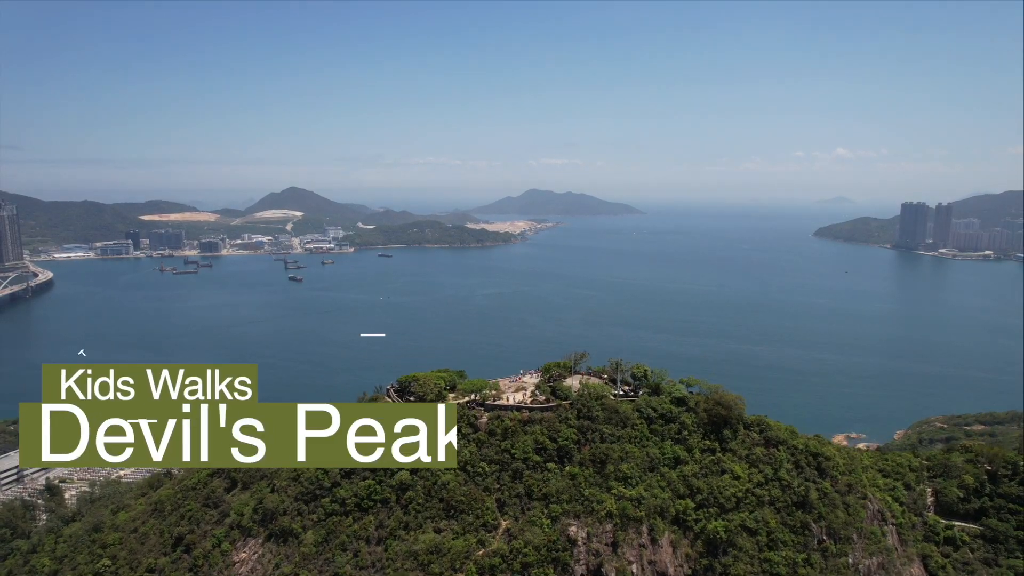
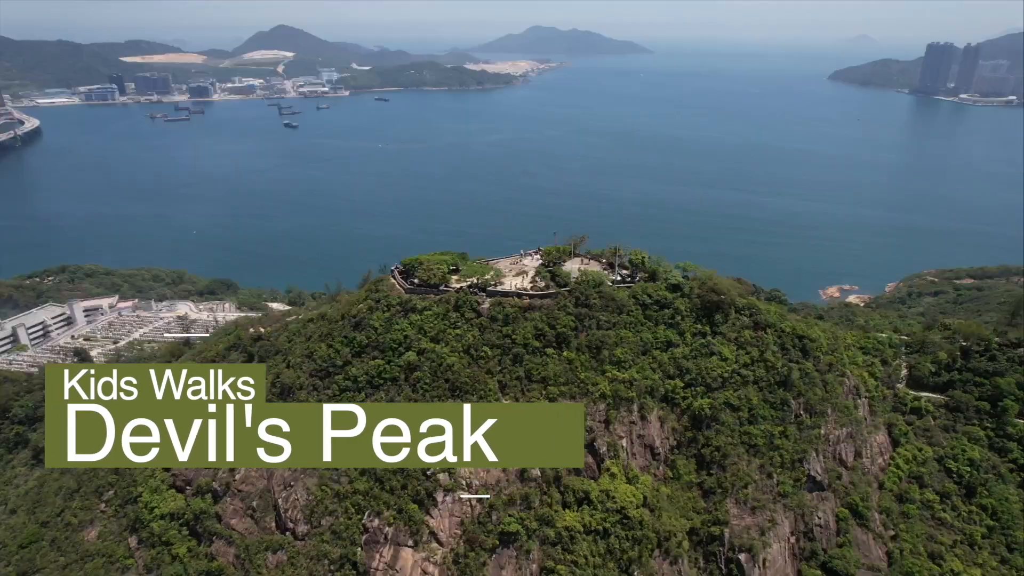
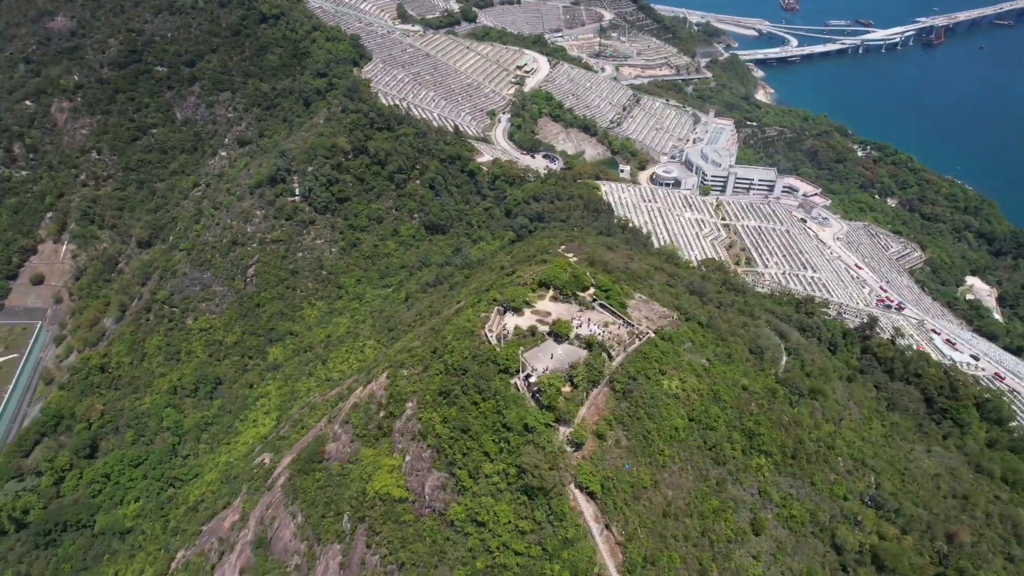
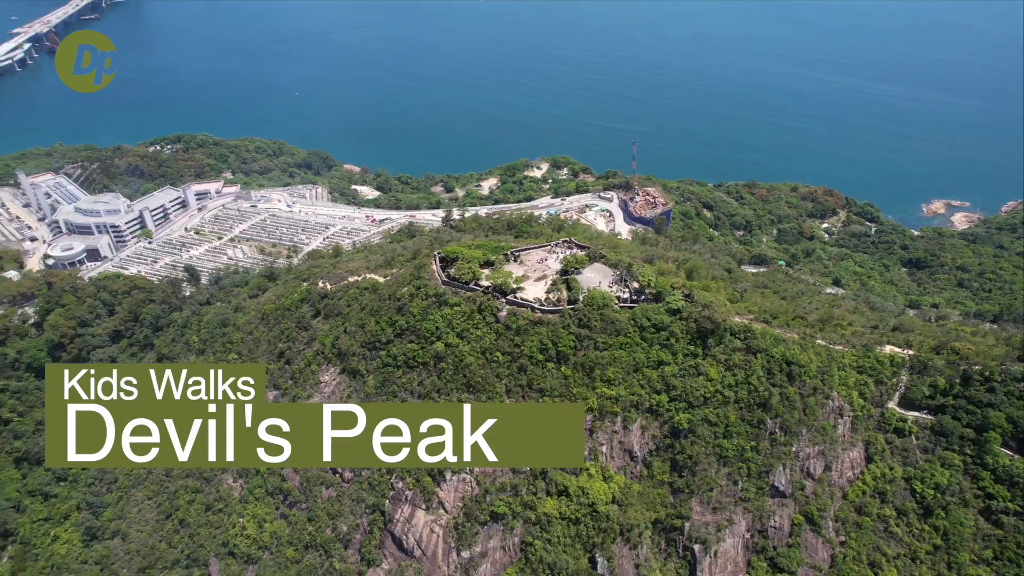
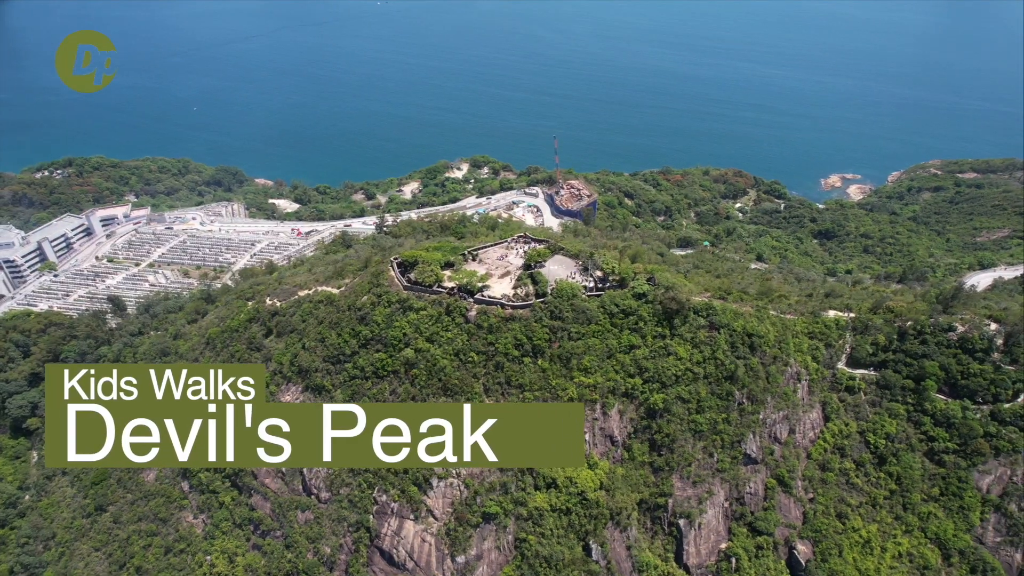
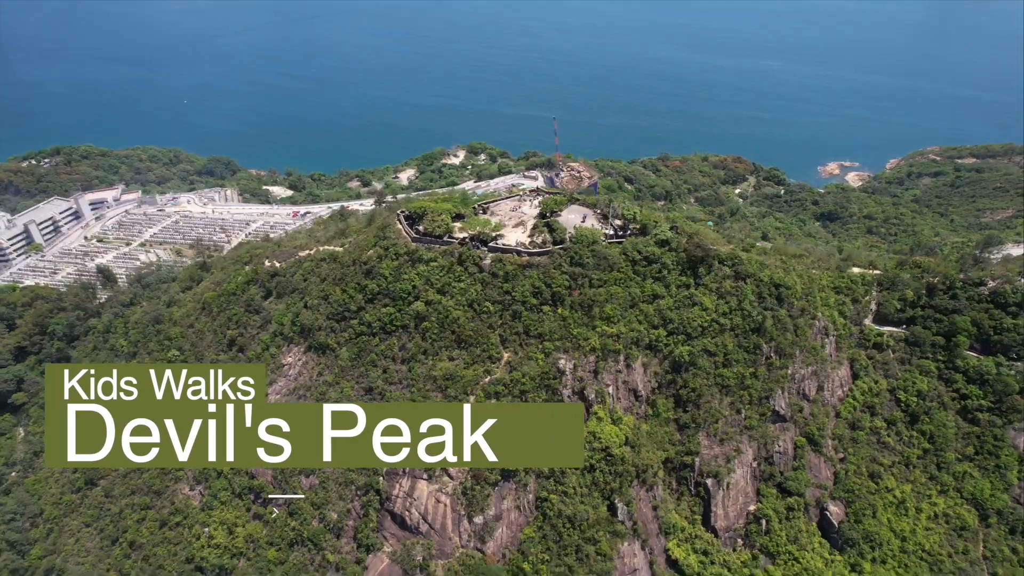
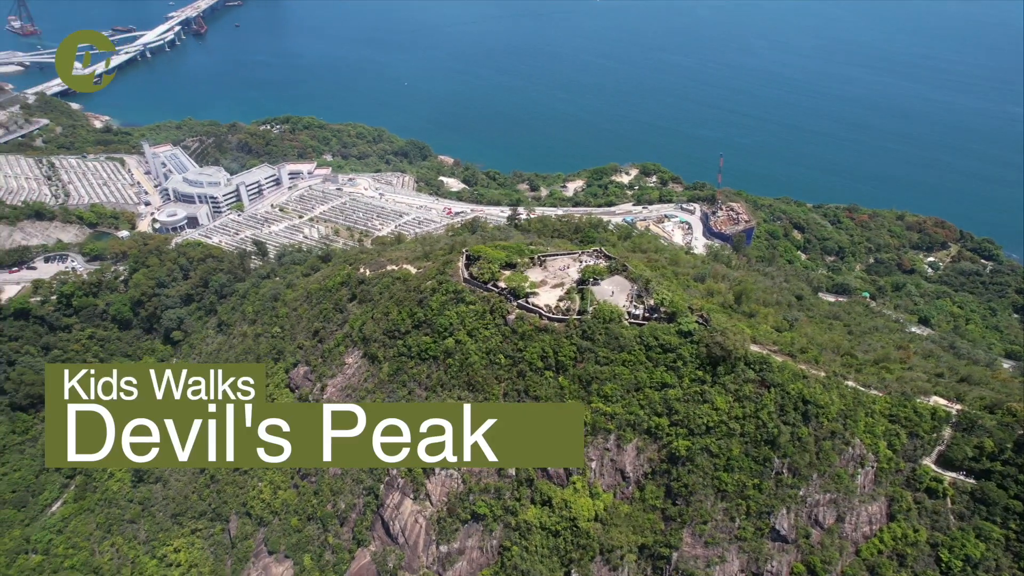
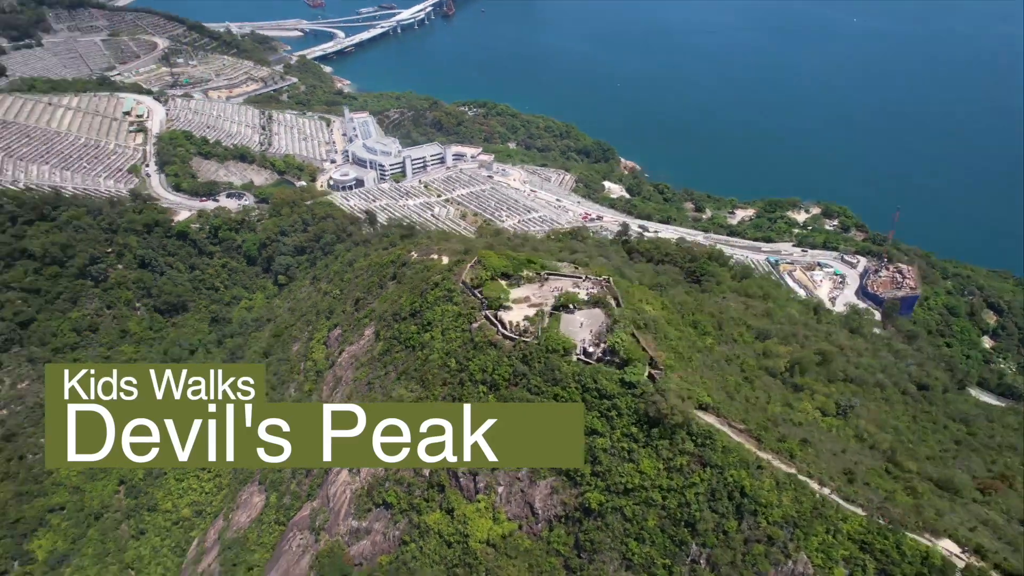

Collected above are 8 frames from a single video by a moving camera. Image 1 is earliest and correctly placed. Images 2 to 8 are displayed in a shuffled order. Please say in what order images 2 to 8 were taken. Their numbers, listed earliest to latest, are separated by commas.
2, 6, 5, 4, 7, 8, 3
